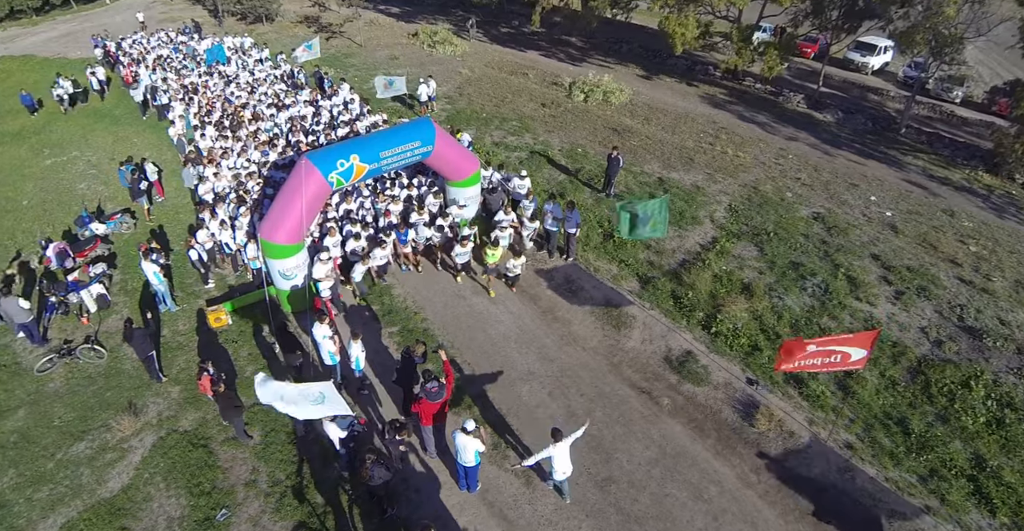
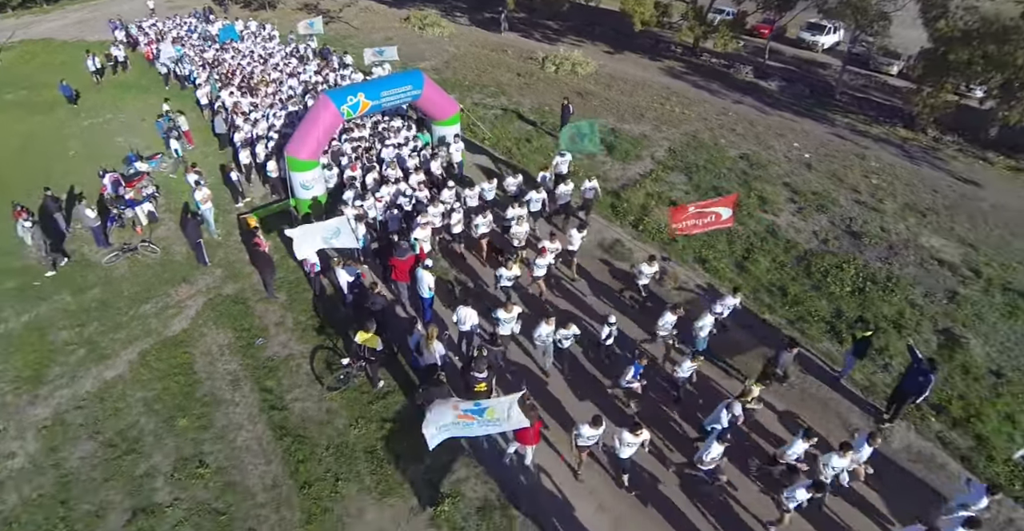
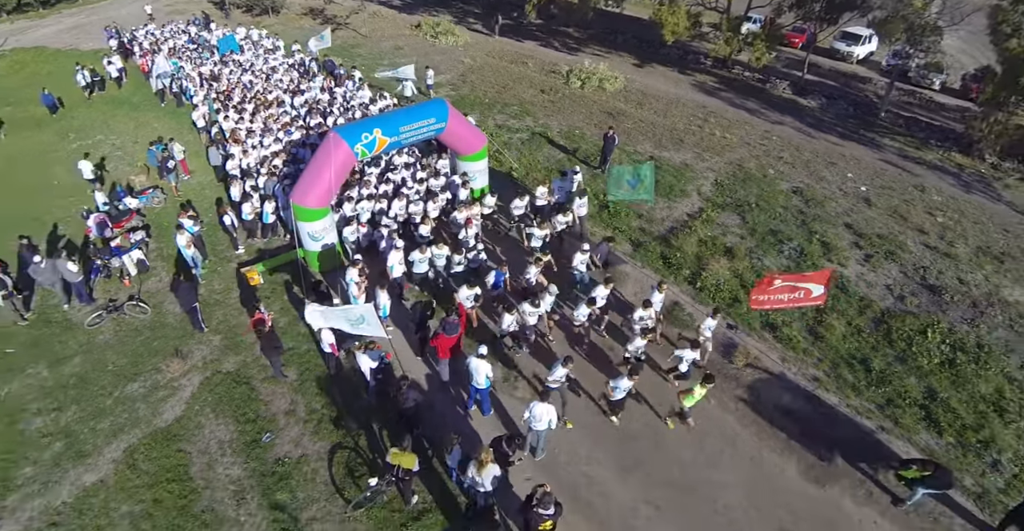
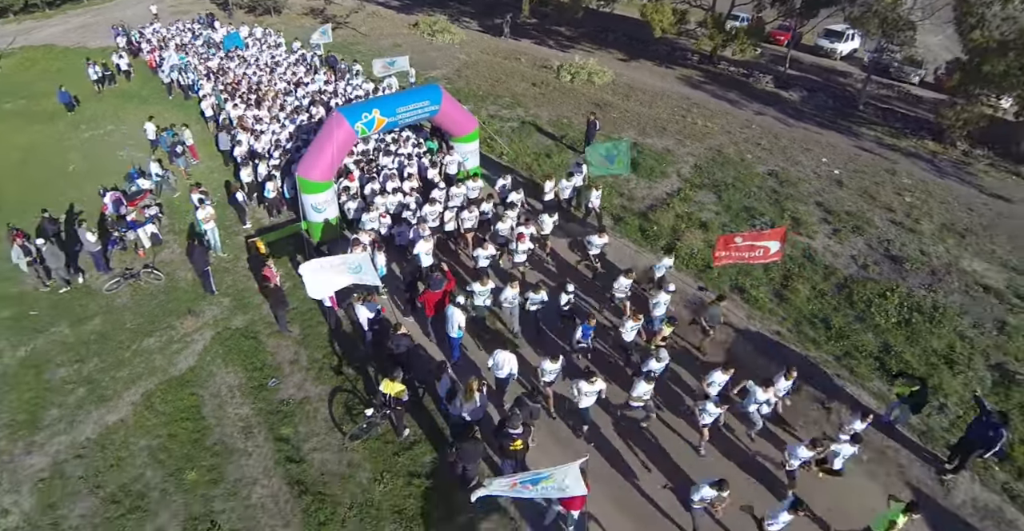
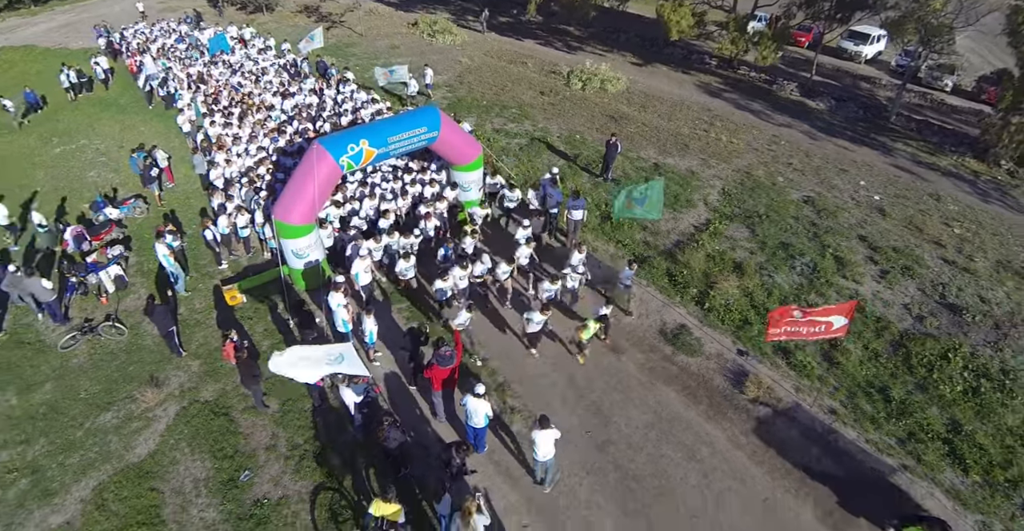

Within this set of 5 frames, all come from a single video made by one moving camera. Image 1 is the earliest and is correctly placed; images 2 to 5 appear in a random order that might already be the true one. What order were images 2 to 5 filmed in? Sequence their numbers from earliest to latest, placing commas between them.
5, 3, 4, 2
